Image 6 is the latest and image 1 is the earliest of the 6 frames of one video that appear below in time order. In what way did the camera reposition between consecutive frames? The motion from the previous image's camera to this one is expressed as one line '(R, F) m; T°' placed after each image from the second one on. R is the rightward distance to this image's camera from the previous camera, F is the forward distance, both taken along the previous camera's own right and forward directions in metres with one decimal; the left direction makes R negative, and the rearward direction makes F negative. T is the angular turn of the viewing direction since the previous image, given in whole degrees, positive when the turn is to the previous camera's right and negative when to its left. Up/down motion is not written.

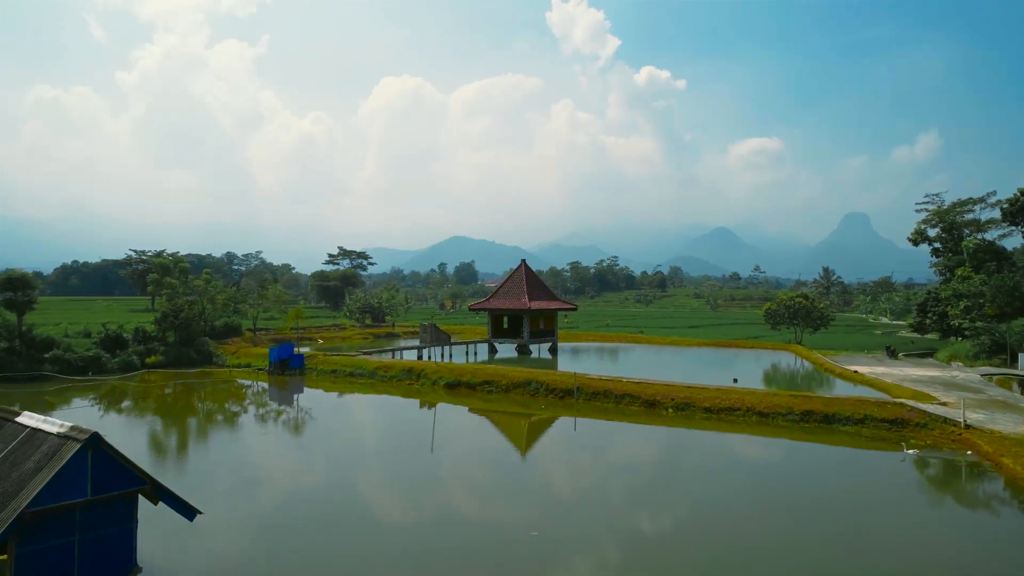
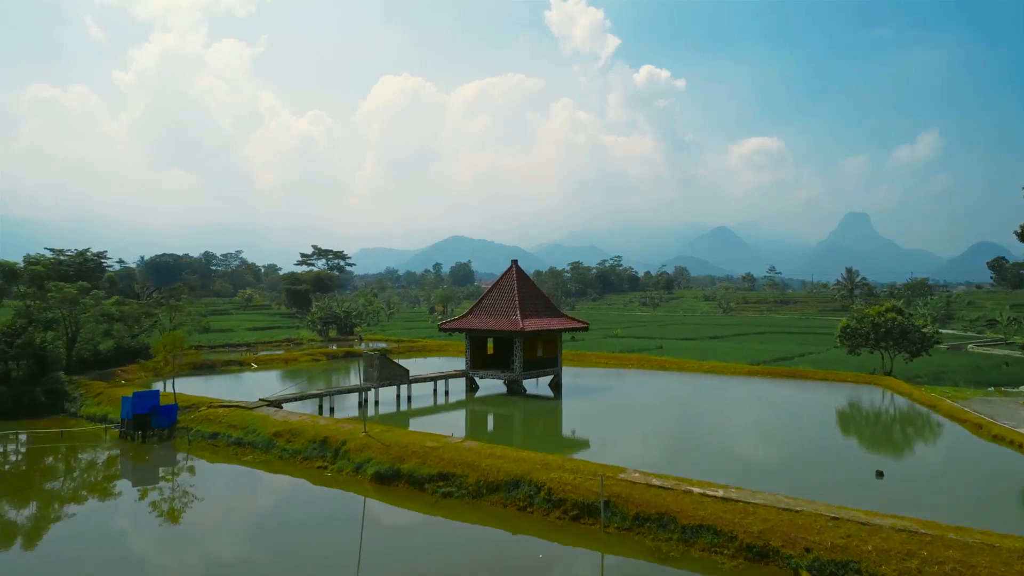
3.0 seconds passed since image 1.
(+0.4, +8.1) m; 0°
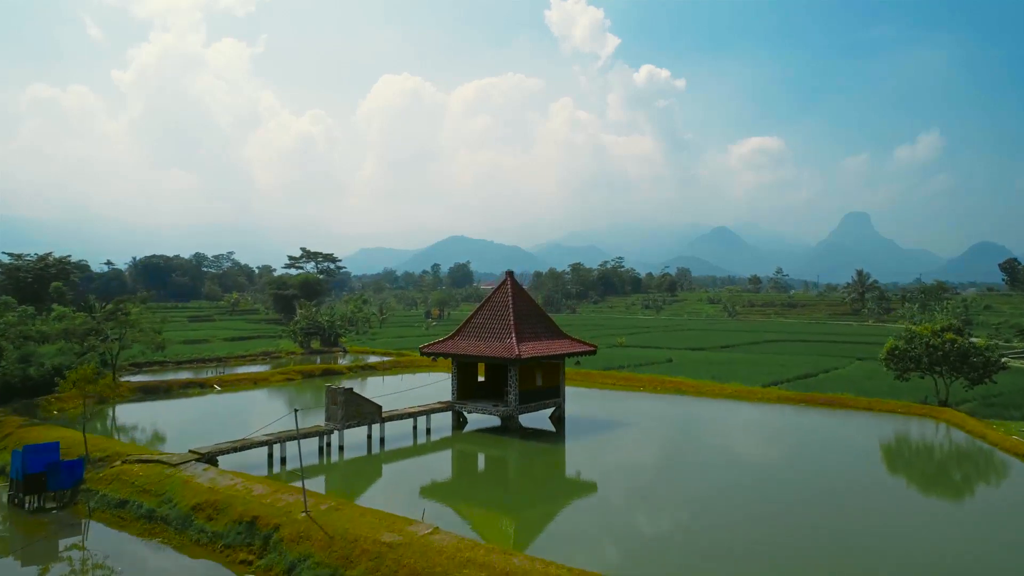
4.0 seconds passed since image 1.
(+0.2, +3.1) m; 0°
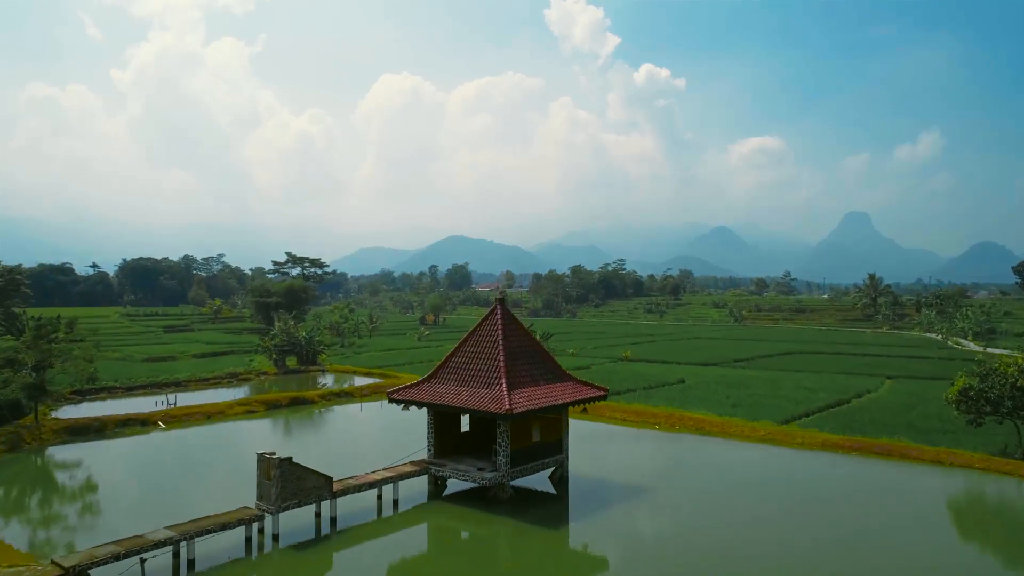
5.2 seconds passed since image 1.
(+0.2, +3.5) m; 0°
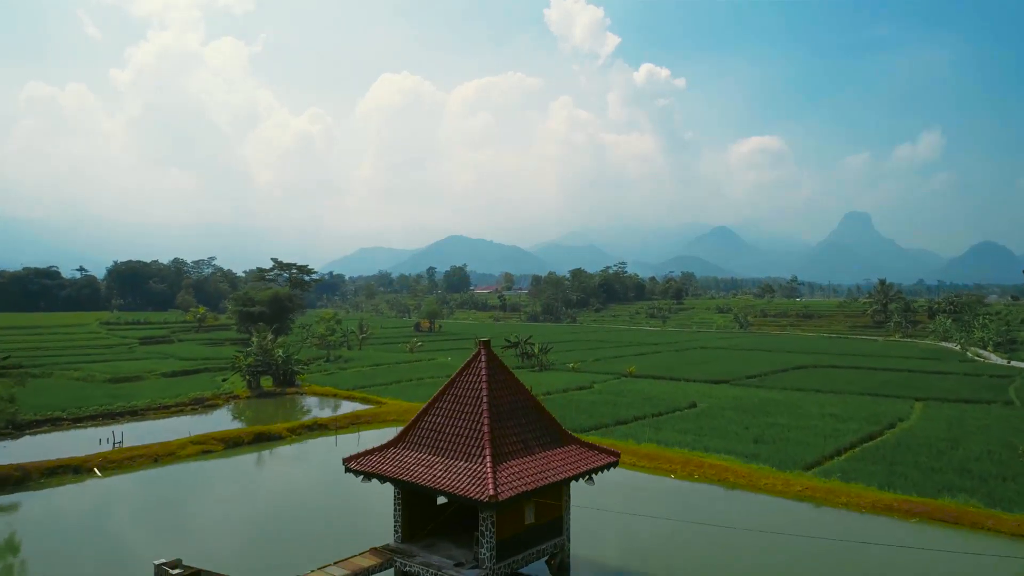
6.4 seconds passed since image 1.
(+0.2, +2.9) m; 0°
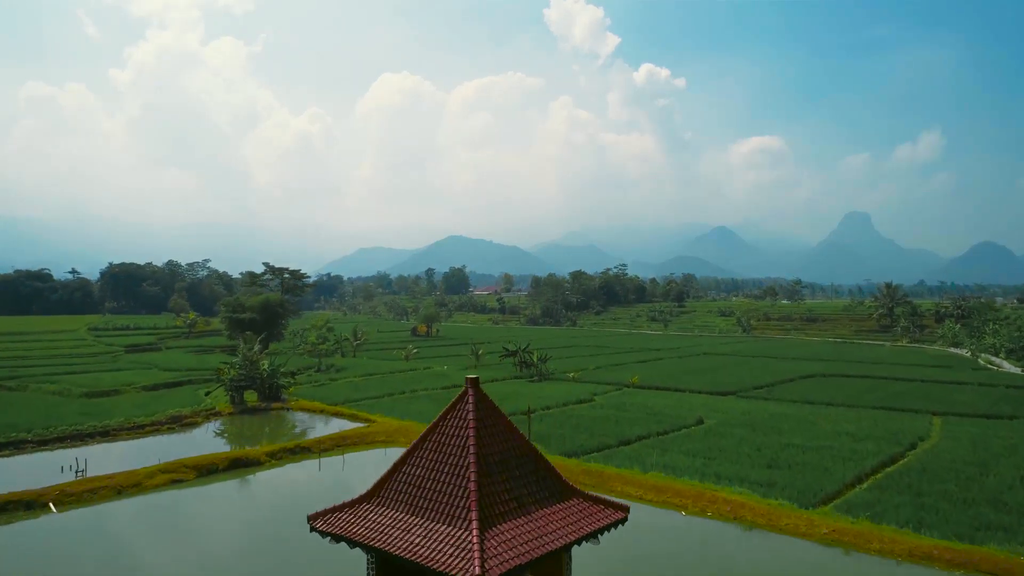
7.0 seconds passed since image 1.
(+0.1, +1.6) m; 0°
